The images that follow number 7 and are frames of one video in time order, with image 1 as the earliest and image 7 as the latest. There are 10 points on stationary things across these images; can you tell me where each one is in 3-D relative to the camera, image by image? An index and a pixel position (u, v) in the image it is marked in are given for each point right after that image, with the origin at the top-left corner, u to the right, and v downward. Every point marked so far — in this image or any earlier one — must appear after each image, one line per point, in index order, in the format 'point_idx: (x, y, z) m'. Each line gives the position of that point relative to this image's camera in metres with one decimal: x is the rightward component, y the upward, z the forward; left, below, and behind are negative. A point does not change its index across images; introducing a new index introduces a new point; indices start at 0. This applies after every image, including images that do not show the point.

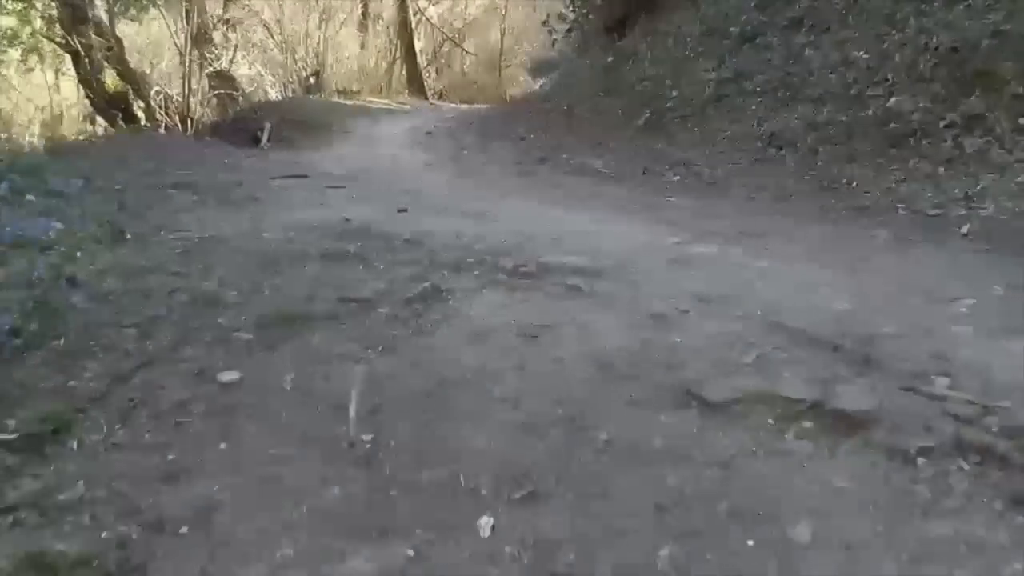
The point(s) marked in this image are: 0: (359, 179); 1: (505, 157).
0: (-1.2, +0.9, +7.5) m
1: (-0.1, +1.3, +9.4) m
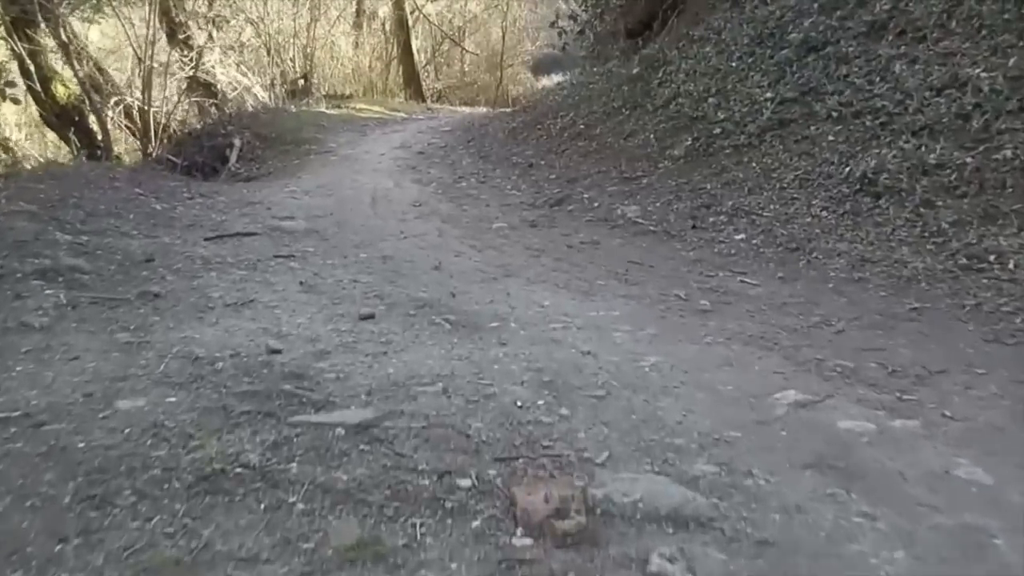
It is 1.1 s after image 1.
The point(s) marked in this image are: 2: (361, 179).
0: (-1.2, +0.3, +5.8) m
1: (0.0, +0.8, +7.7) m
2: (-1.5, +1.0, +8.9) m
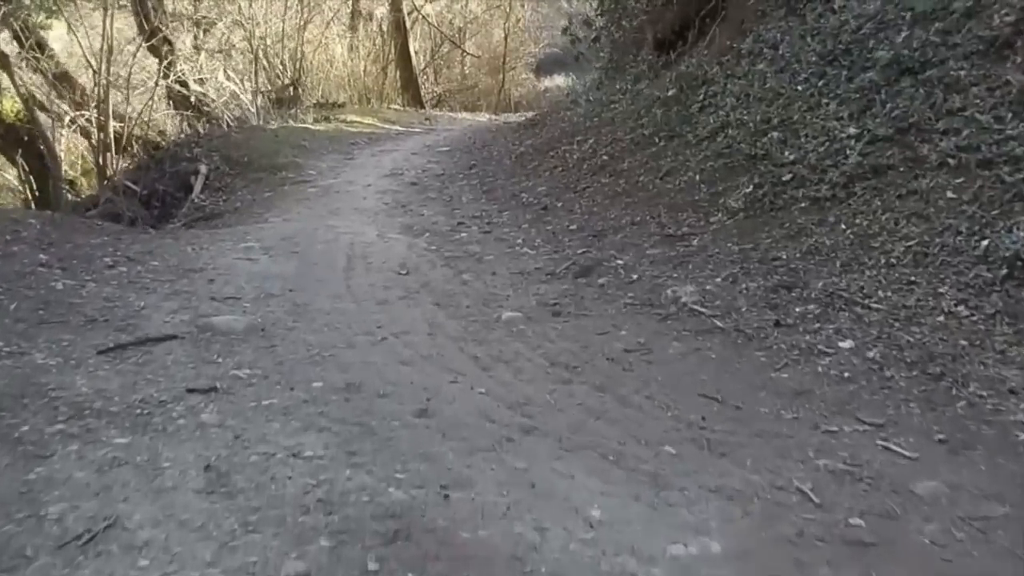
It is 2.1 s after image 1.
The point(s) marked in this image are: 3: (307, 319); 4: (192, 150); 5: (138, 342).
0: (-1.1, -0.2, +4.2) m
1: (+0.1, +0.2, +6.1) m
2: (-1.4, +0.5, +7.3) m
3: (-1.0, -0.2, +4.6) m
4: (-3.9, +1.7, +11.1) m
5: (-1.6, -0.2, +4.0) m
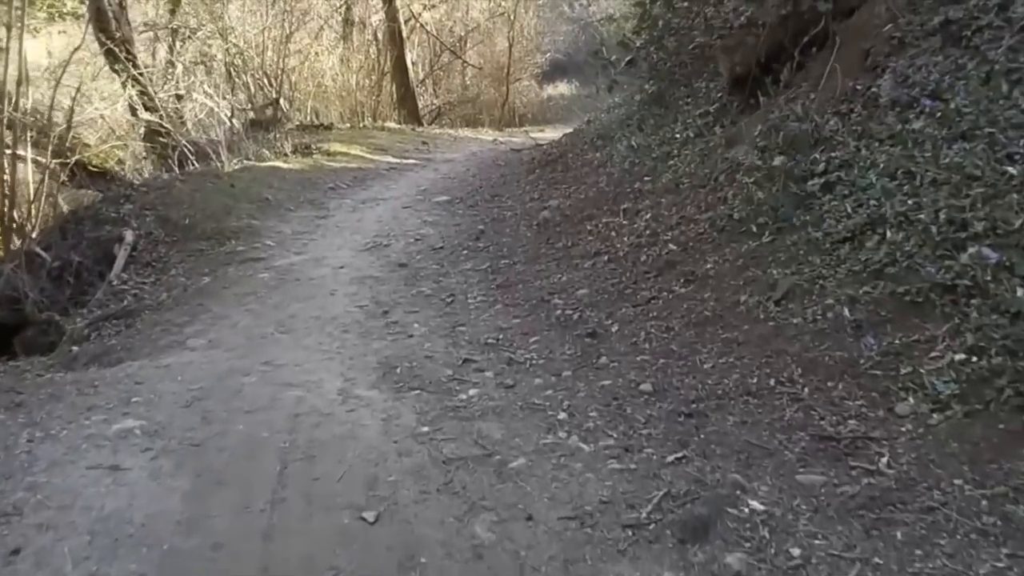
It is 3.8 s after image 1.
0: (-0.9, -1.1, +1.8) m
1: (+0.2, -0.7, +3.7) m
2: (-1.2, -0.4, +4.9) m
3: (-0.8, -1.0, +2.1) m
4: (-3.7, +0.8, +8.7) m
5: (-1.4, -1.1, +1.6) m
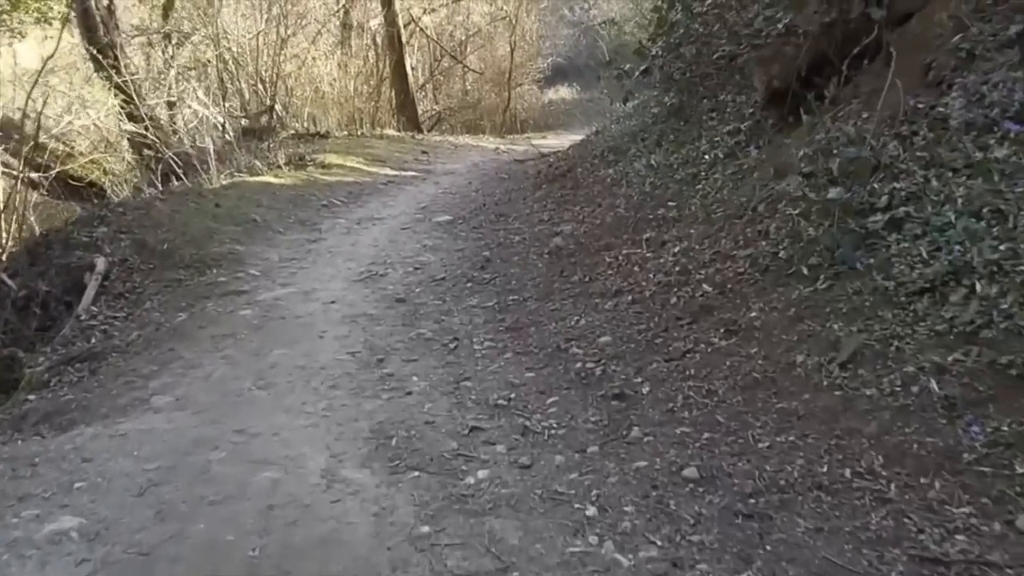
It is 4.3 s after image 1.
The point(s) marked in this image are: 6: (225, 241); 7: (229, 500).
0: (-0.9, -1.4, +1.1) m
1: (+0.3, -0.9, +3.0) m
2: (-1.2, -0.6, +4.2) m
3: (-0.8, -1.3, +1.4) m
4: (-3.6, +0.5, +8.0) m
5: (-1.4, -1.4, +0.9) m
6: (-2.5, +0.4, +7.9) m
7: (-1.1, -0.8, +3.5) m
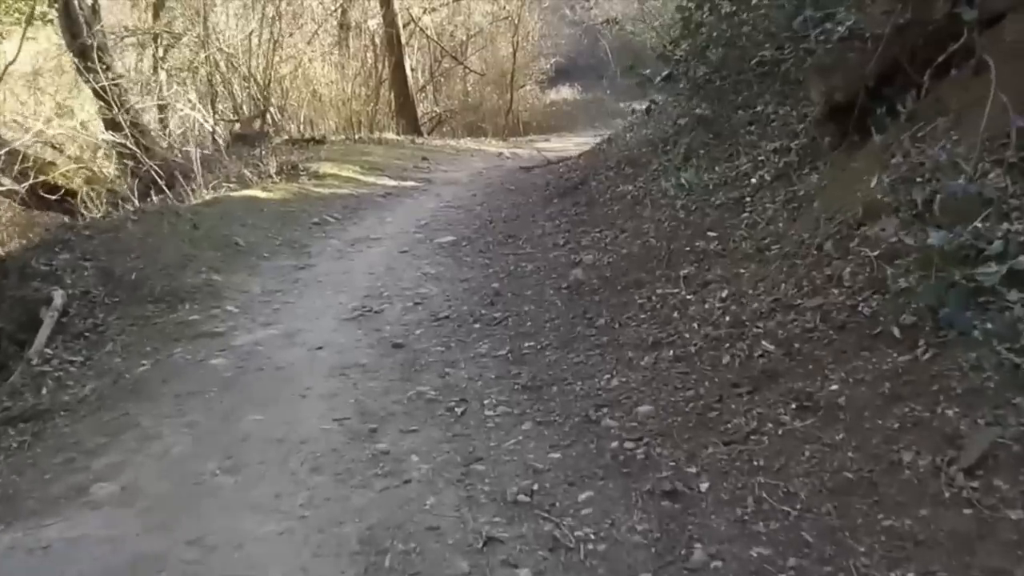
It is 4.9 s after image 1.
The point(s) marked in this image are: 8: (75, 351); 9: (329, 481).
0: (-0.8, -1.6, +0.2) m
1: (+0.4, -1.2, +2.1) m
2: (-1.1, -0.9, +3.3) m
3: (-0.7, -1.5, +0.6) m
4: (-3.5, +0.2, +7.2) m
5: (-1.3, -1.6, 0.0) m
6: (-2.4, +0.2, +7.1) m
7: (-1.0, -1.1, +2.6) m
8: (-2.9, -0.4, +6.0) m
9: (-0.7, -0.8, +3.8) m
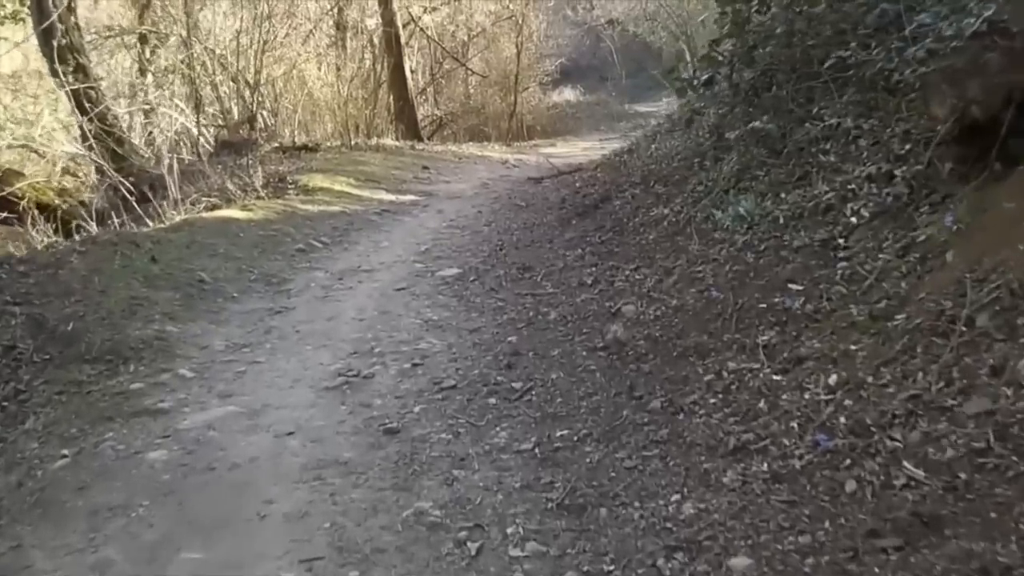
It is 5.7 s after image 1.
0: (-0.6, -1.9, -1.0) m
1: (+0.5, -1.5, +0.9) m
2: (-0.9, -1.2, +2.1) m
3: (-0.6, -1.9, -0.7) m
4: (-3.4, -0.1, +5.9) m
5: (-1.2, -1.9, -1.2) m
6: (-2.3, -0.2, +5.8) m
7: (-0.9, -1.4, +1.4) m
8: (-2.7, -0.7, +4.8) m
9: (-0.6, -1.1, +2.6) m
